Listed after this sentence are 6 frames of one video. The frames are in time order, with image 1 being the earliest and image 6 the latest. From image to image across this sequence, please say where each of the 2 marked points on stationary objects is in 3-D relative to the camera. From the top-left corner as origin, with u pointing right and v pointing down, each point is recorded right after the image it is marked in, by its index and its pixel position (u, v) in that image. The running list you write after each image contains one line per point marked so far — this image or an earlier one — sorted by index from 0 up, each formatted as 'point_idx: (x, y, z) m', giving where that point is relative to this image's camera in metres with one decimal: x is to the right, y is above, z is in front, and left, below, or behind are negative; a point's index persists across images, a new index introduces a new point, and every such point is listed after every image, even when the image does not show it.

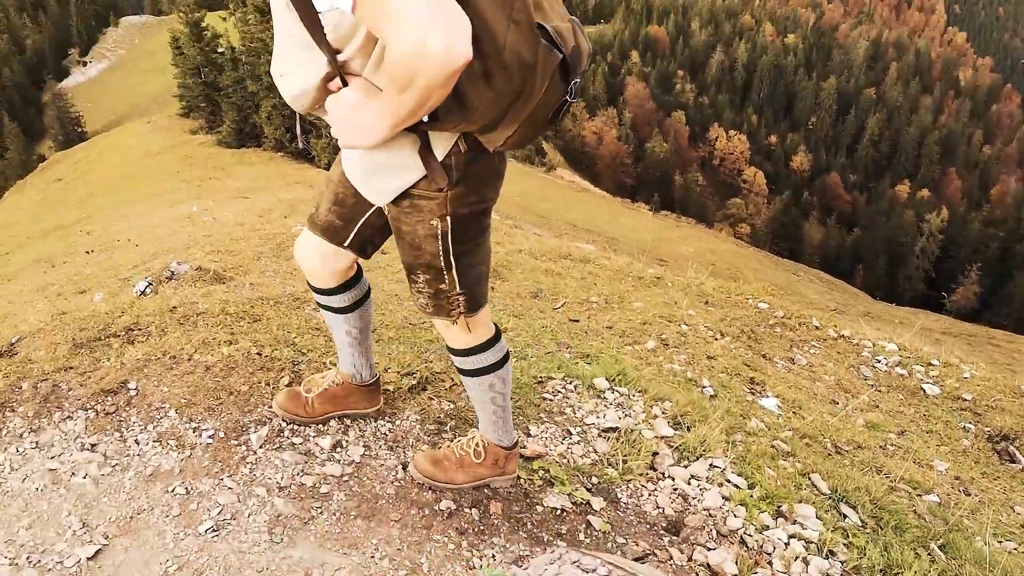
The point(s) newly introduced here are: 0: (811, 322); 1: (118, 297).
0: (+2.4, -0.3, +6.0) m
1: (-2.5, -0.1, +4.9) m
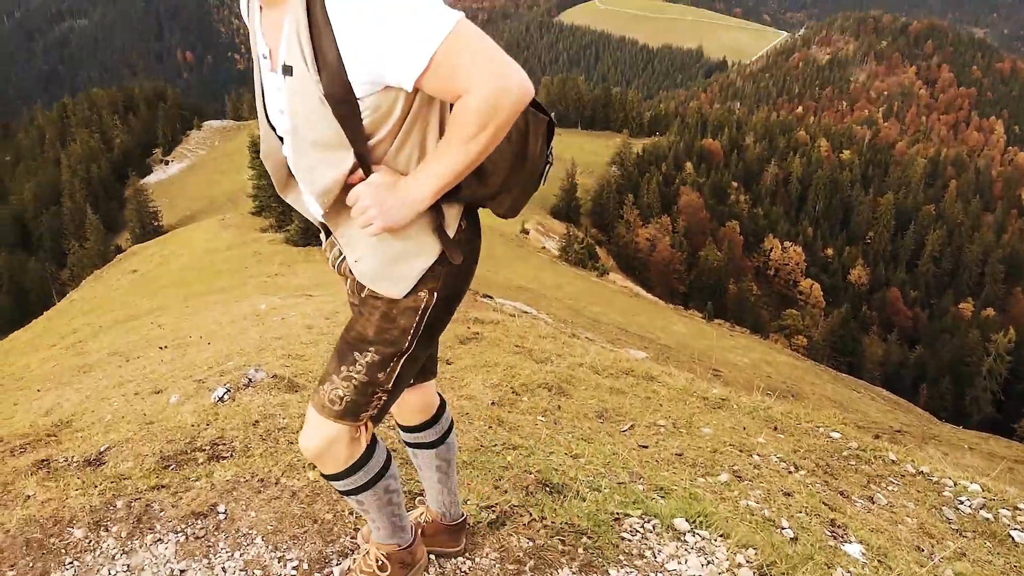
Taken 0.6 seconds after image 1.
0: (+2.8, -1.3, +5.8) m
1: (-2.1, -0.8, +5.0) m
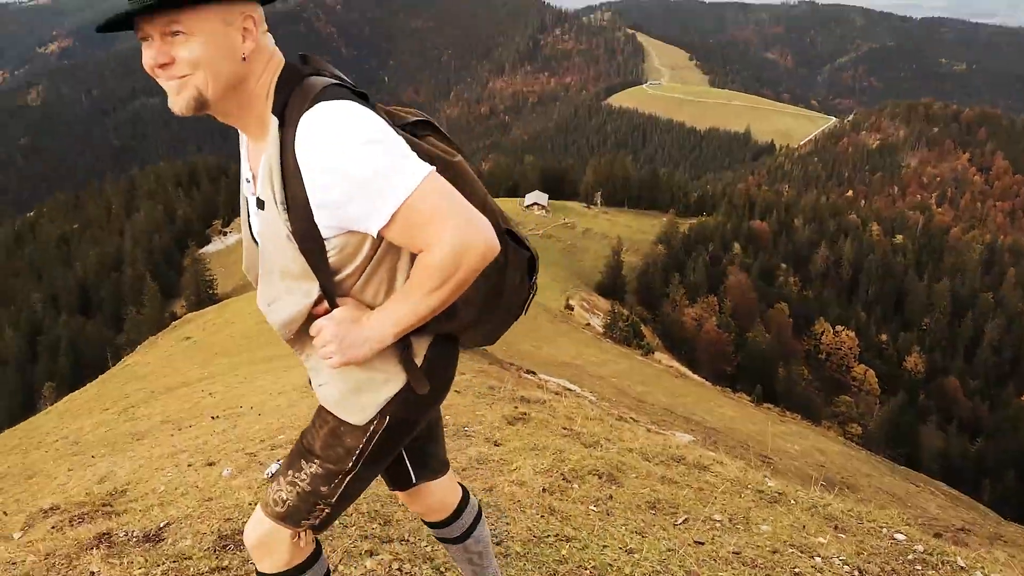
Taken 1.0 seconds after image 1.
0: (+3.2, -2.0, +5.5) m
1: (-1.8, -1.3, +5.1) m
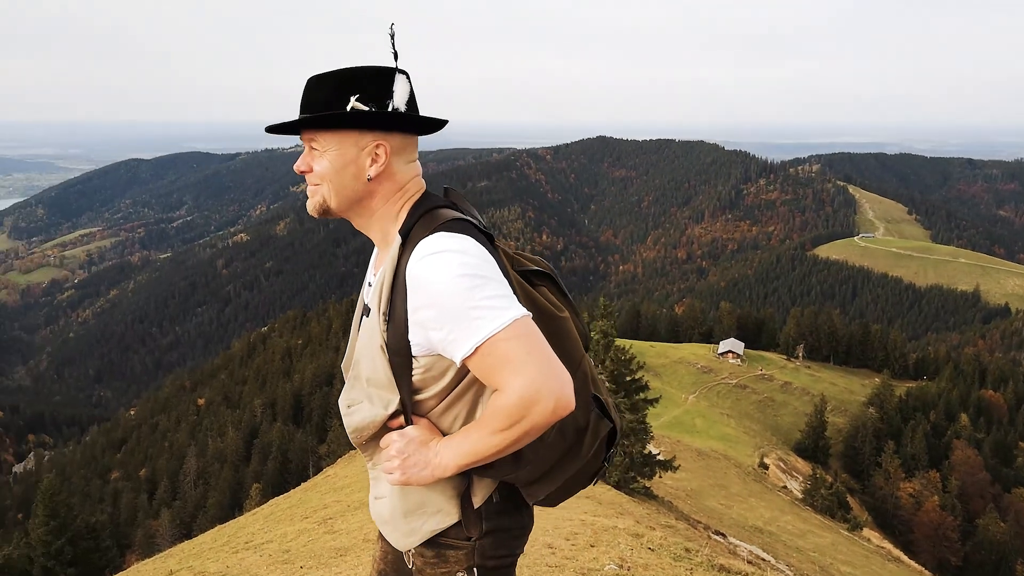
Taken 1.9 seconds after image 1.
0: (+4.4, -3.2, +4.2) m
1: (-0.4, -2.2, +5.1) m
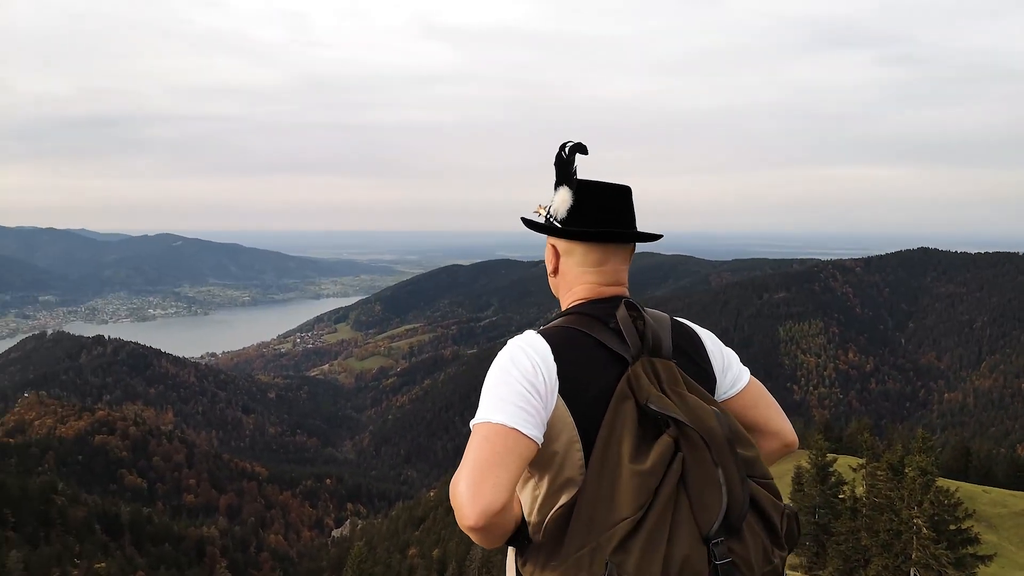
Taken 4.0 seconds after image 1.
0: (+5.2, -4.0, +2.9) m
1: (+1.2, -3.0, +5.7) m
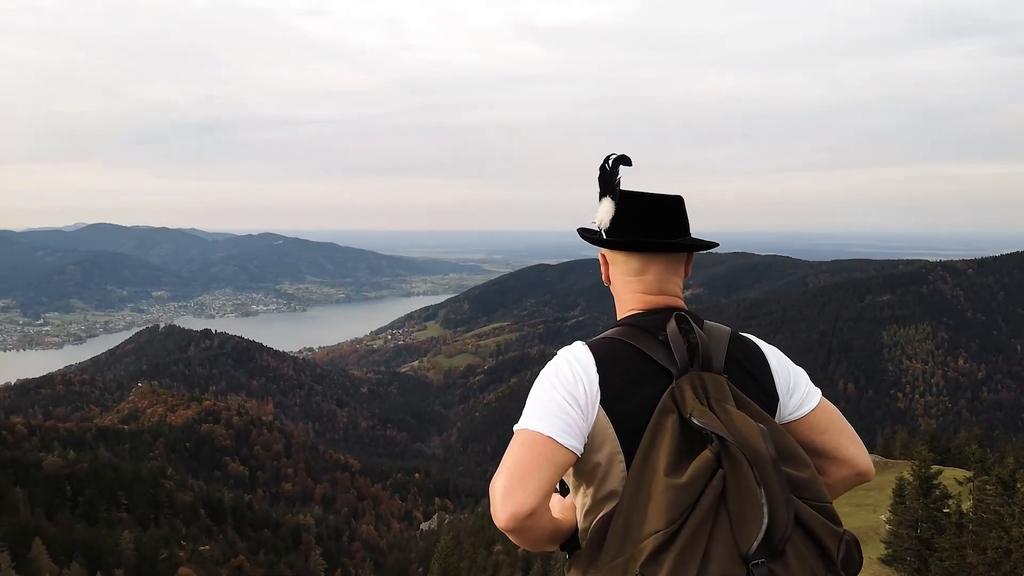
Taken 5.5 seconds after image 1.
0: (+5.3, -4.1, +4.1) m
1: (+1.6, -3.1, +7.4) m
